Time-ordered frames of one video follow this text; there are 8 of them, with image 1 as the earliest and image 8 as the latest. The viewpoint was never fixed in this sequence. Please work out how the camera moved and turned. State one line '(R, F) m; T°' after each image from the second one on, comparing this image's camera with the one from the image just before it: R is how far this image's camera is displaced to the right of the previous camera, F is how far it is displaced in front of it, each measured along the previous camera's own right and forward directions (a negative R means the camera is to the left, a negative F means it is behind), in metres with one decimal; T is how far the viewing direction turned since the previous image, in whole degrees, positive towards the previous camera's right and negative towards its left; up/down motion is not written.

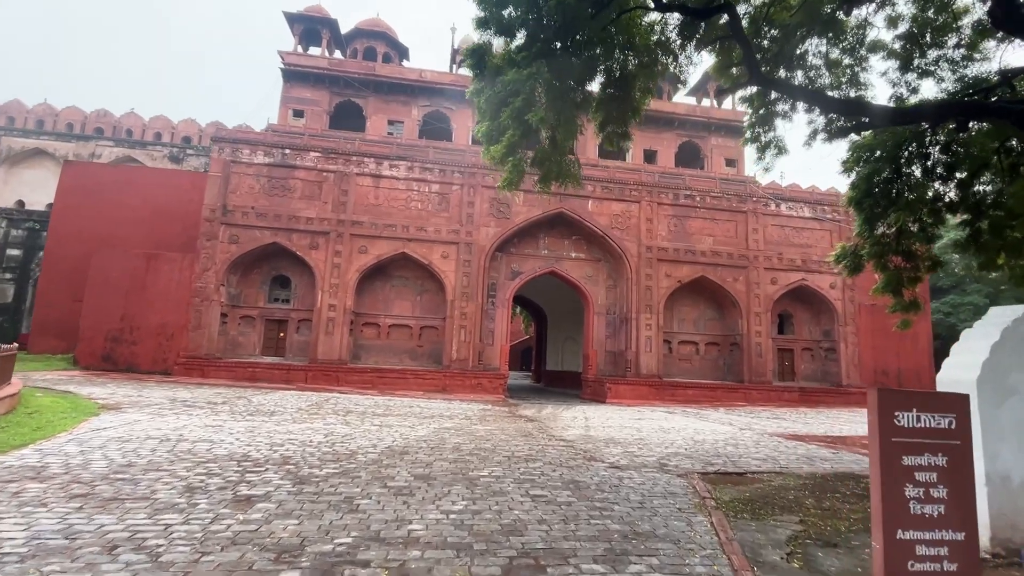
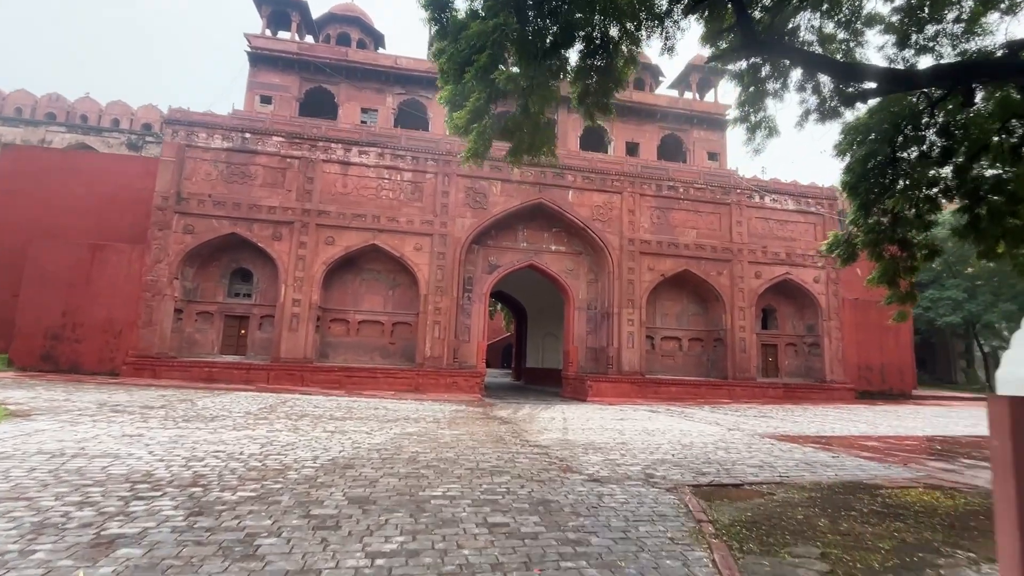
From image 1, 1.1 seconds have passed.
(+0.2, +0.6) m; +2°
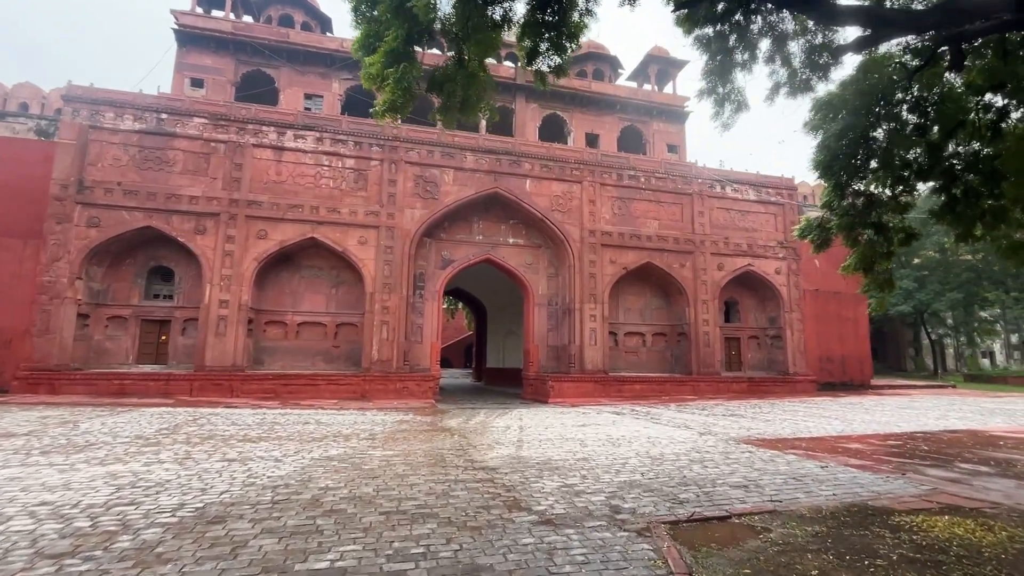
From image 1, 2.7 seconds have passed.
(+0.3, +0.9) m; +4°
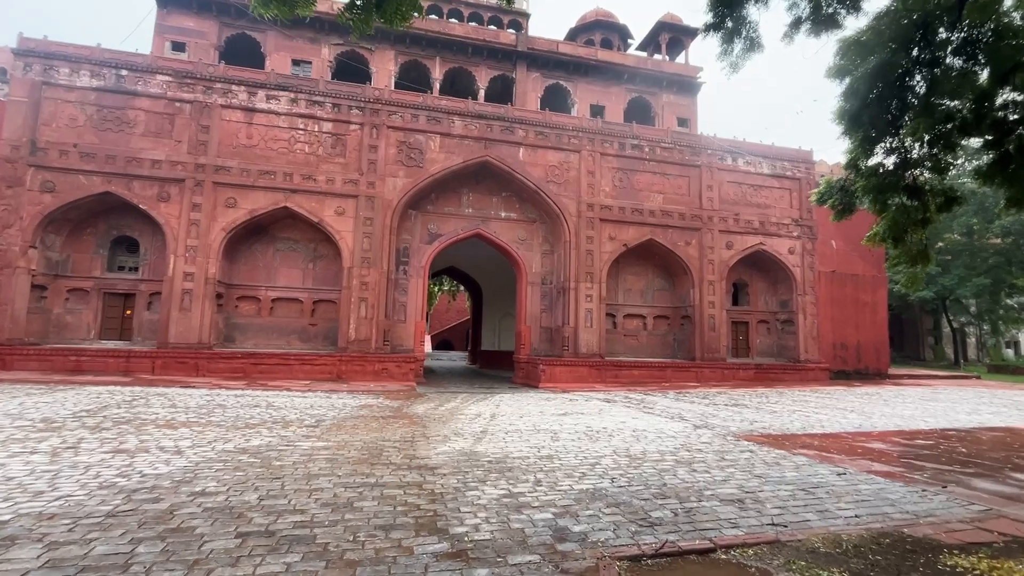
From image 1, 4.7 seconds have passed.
(+0.5, +0.9) m; -1°
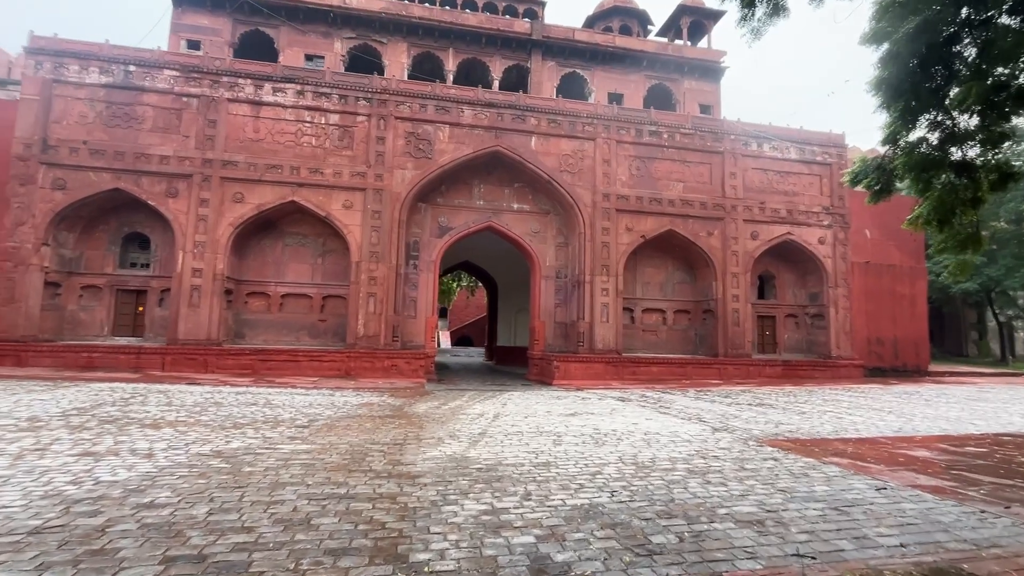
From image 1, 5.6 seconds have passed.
(+0.2, +0.4) m; -3°
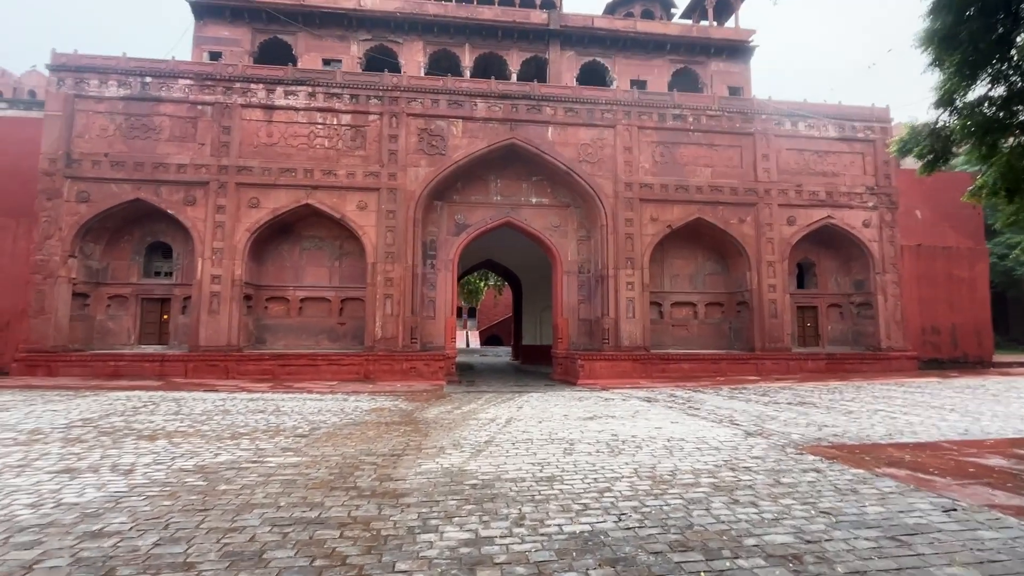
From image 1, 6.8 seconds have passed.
(+0.3, +0.4) m; -4°
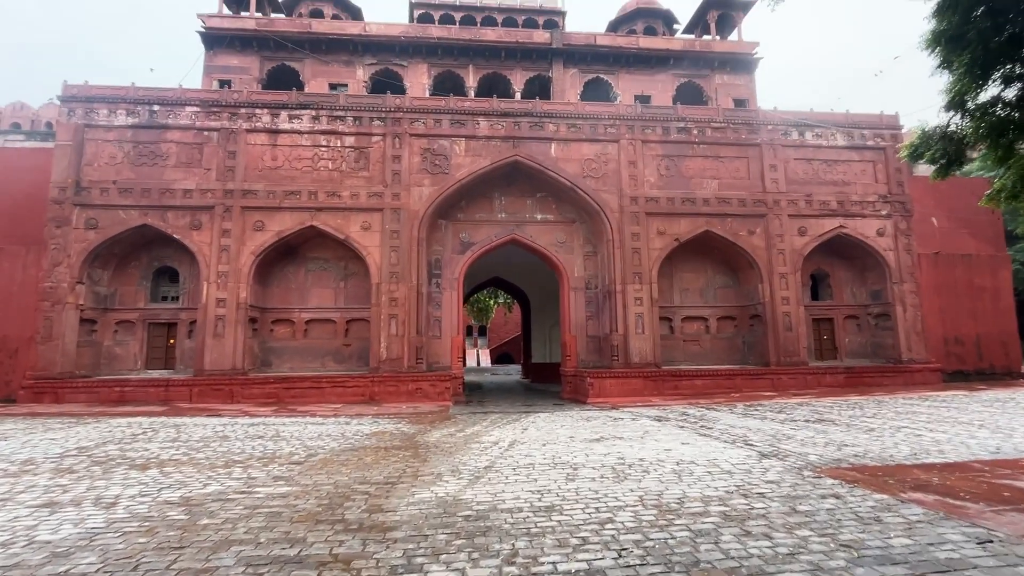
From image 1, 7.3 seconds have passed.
(+0.1, +0.1) m; -1°
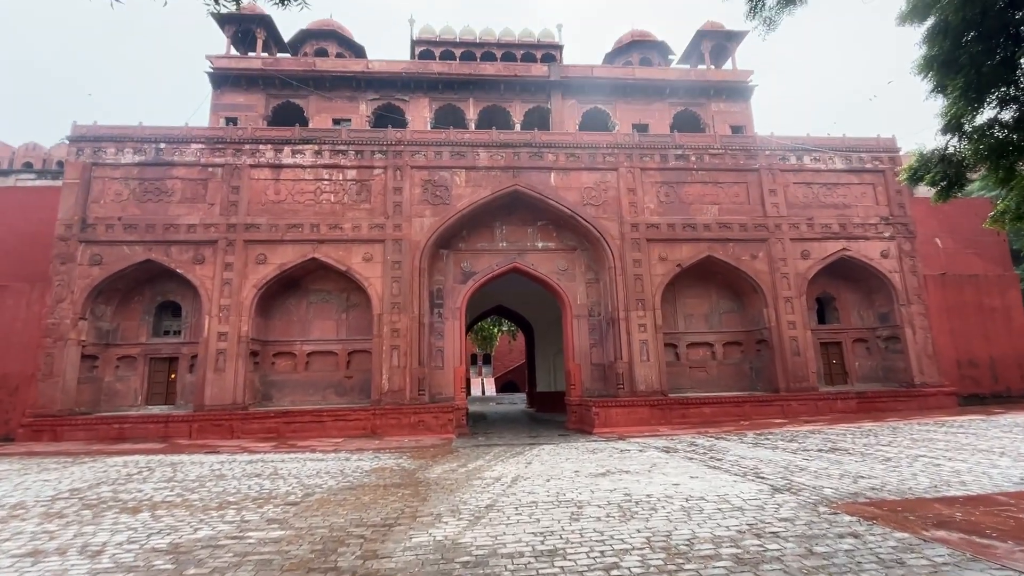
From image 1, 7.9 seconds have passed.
(0.0, +0.1) m; 0°
